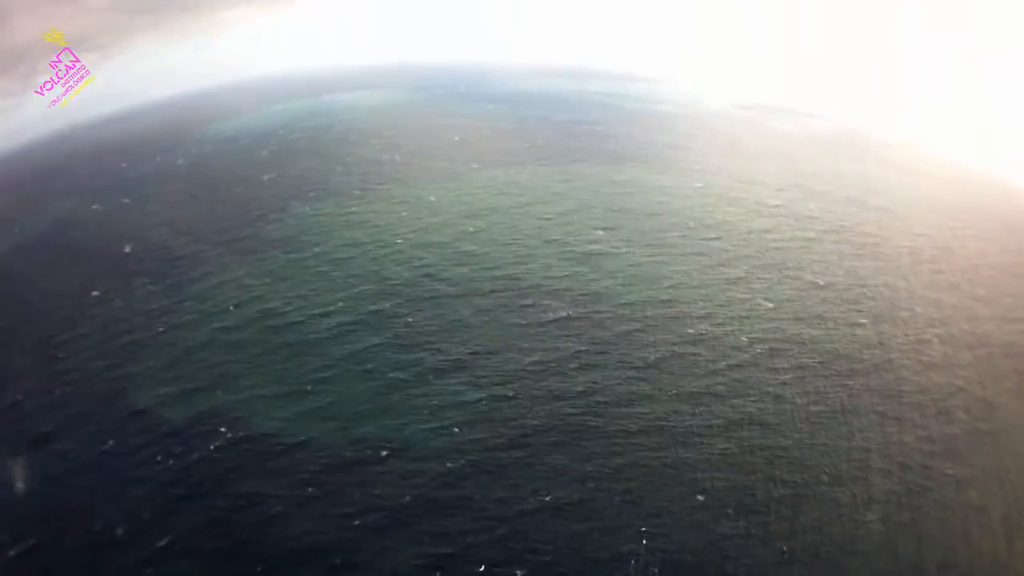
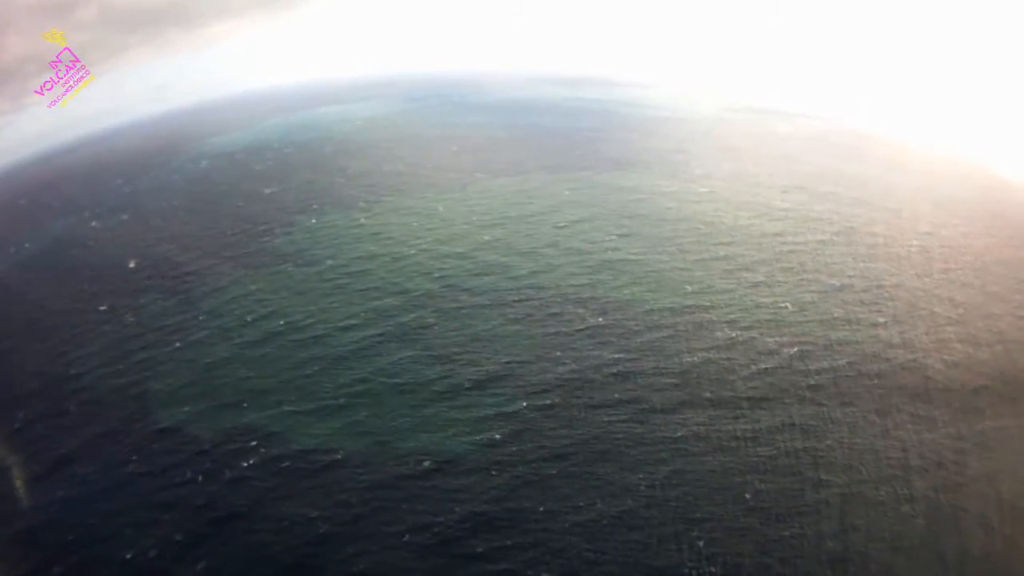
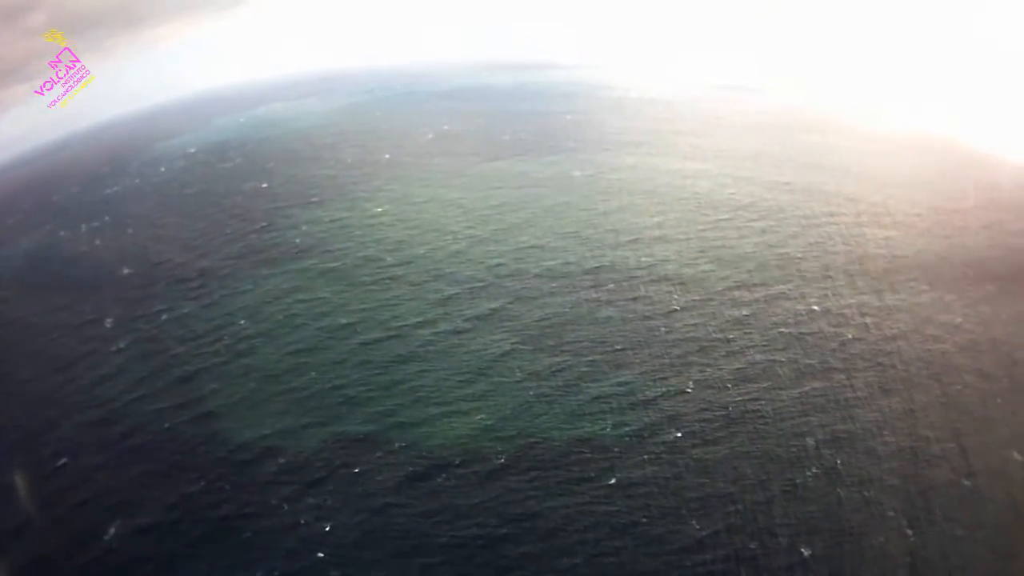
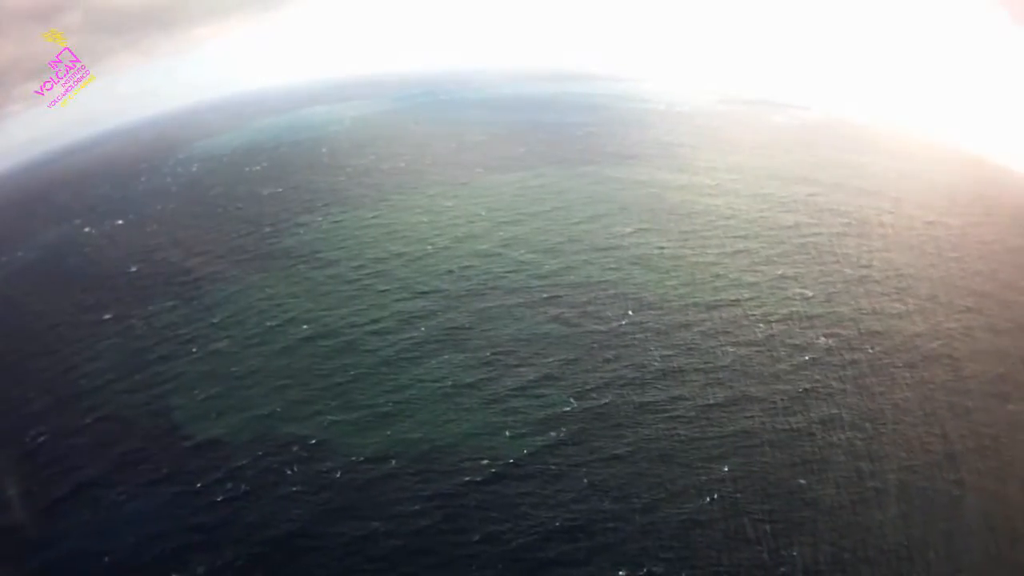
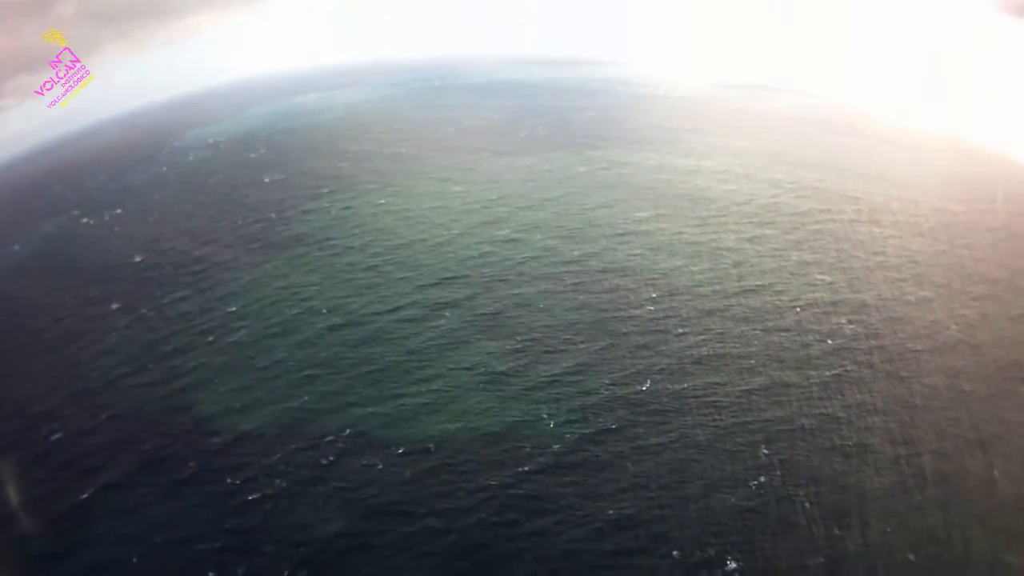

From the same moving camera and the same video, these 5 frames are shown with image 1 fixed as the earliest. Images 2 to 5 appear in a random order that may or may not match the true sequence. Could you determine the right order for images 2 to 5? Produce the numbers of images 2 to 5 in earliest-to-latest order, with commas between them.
2, 4, 5, 3
